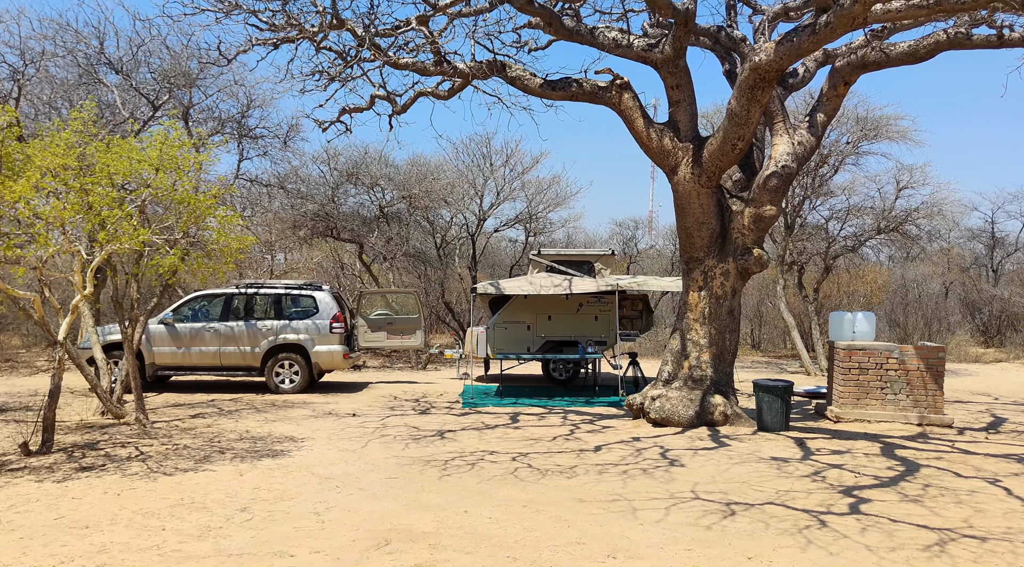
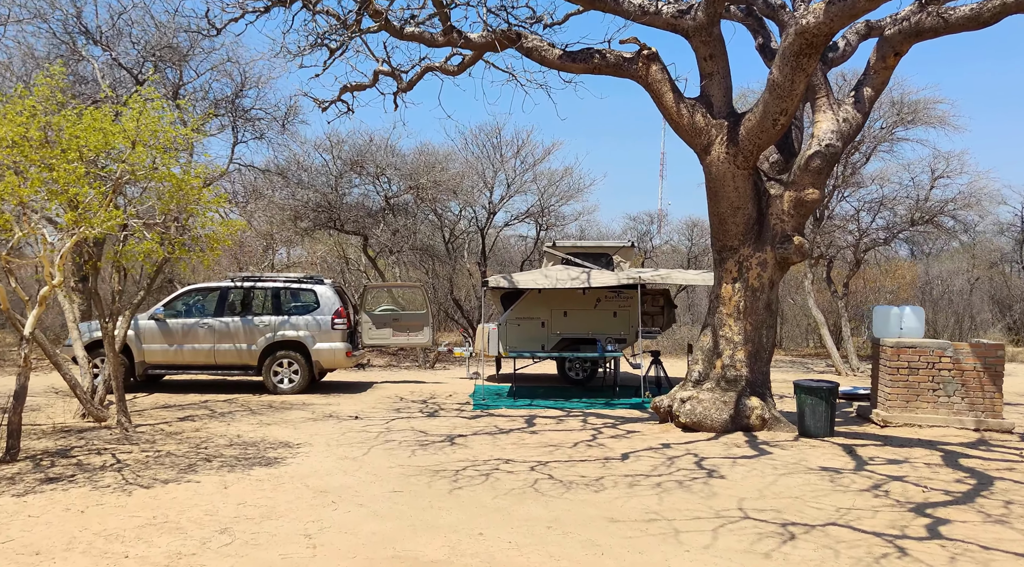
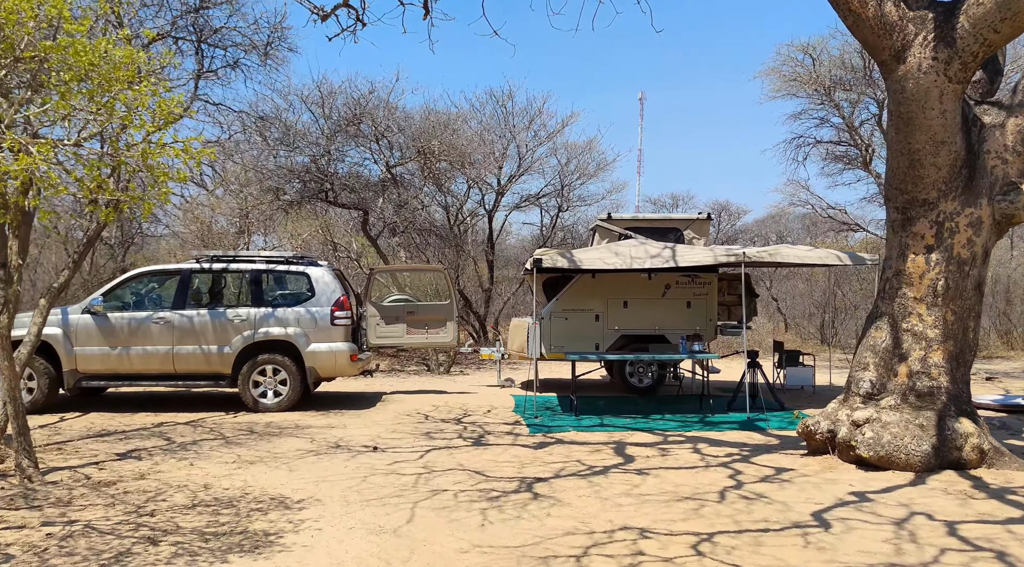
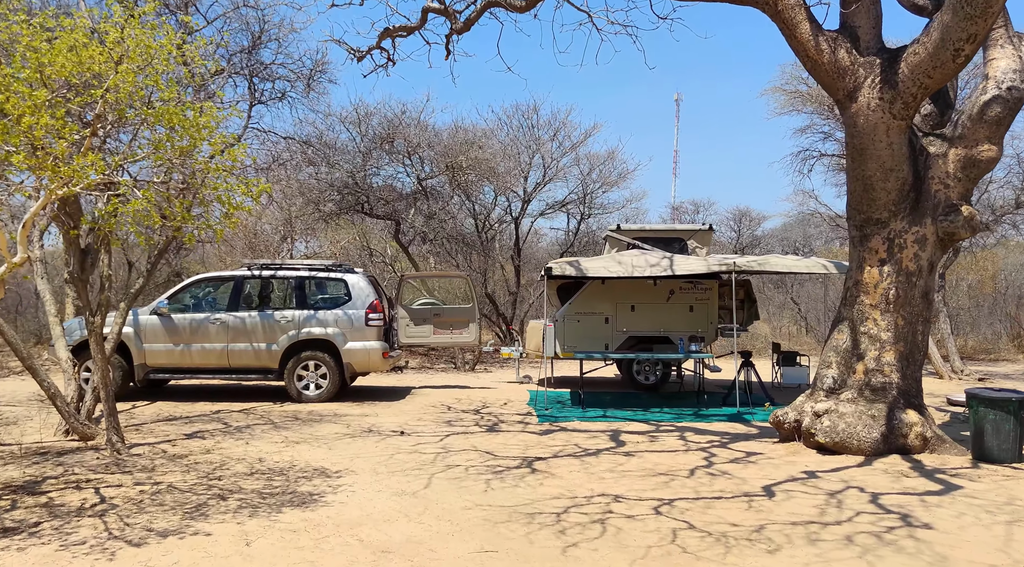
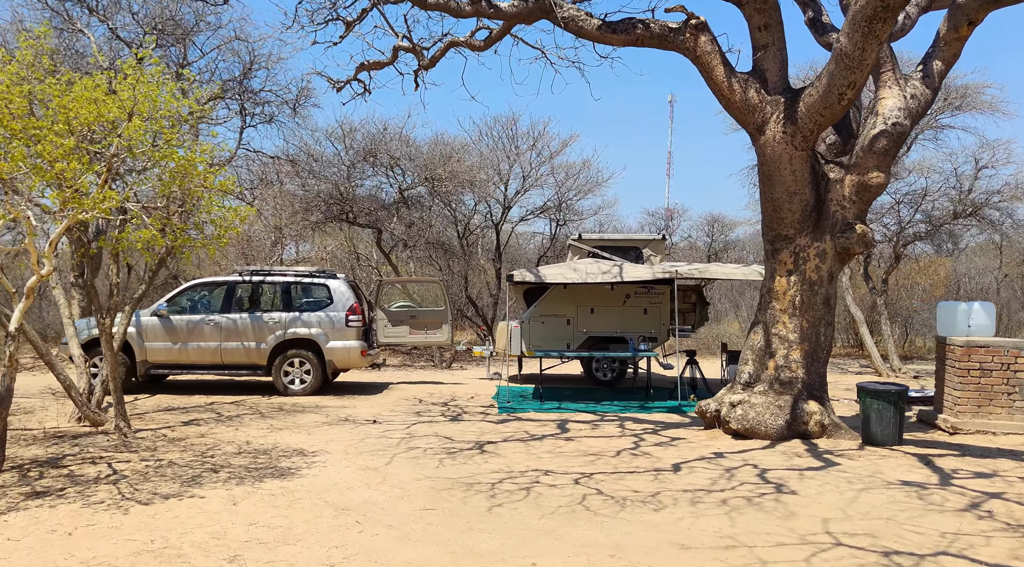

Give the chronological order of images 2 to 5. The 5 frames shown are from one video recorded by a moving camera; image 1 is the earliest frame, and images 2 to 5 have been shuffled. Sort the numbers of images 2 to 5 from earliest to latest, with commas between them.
2, 5, 4, 3
